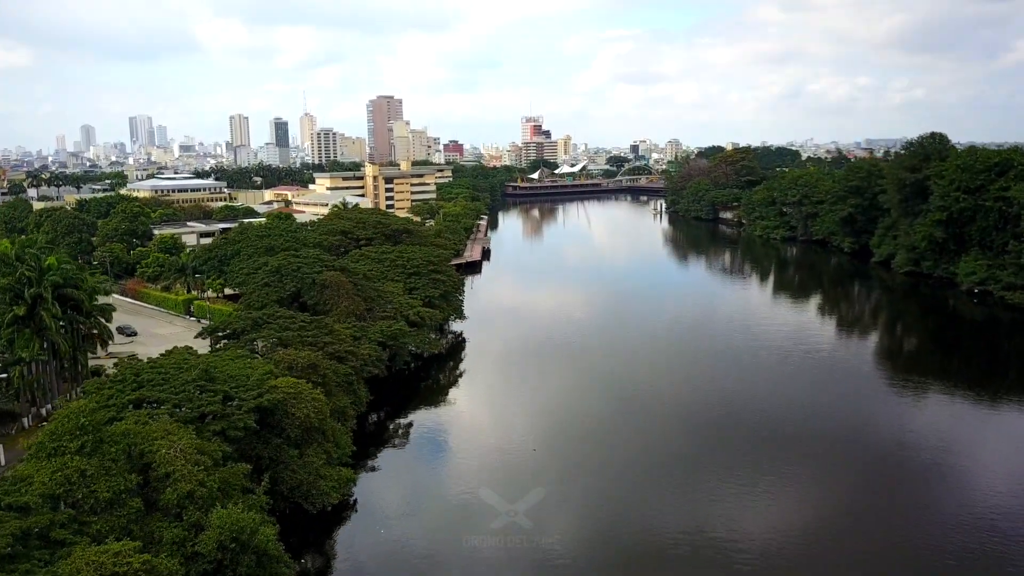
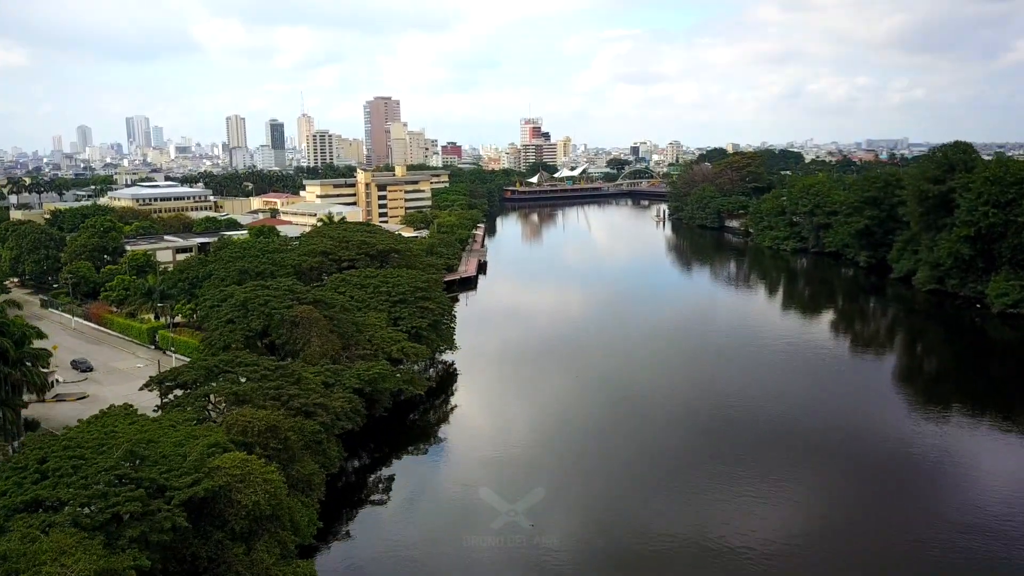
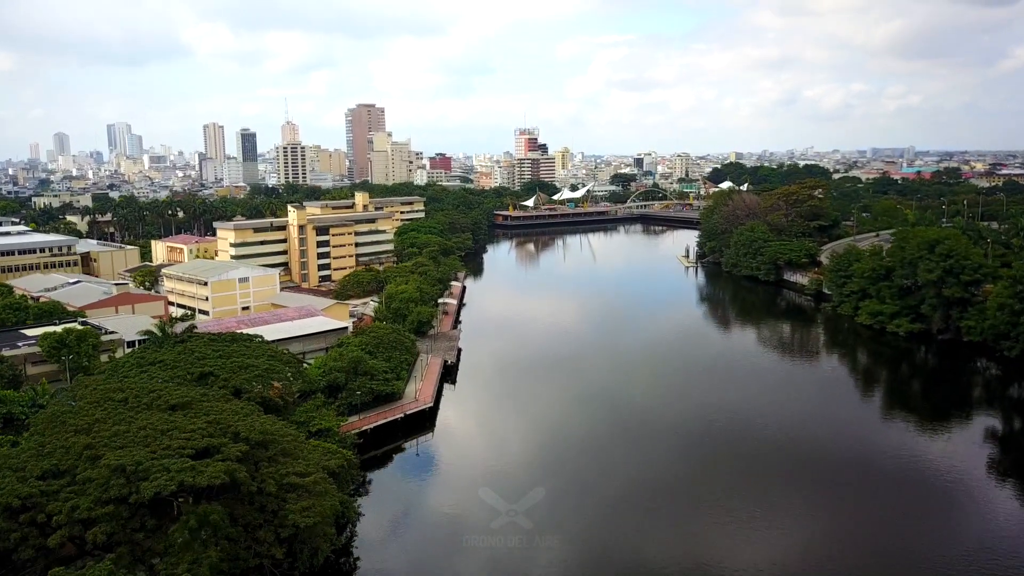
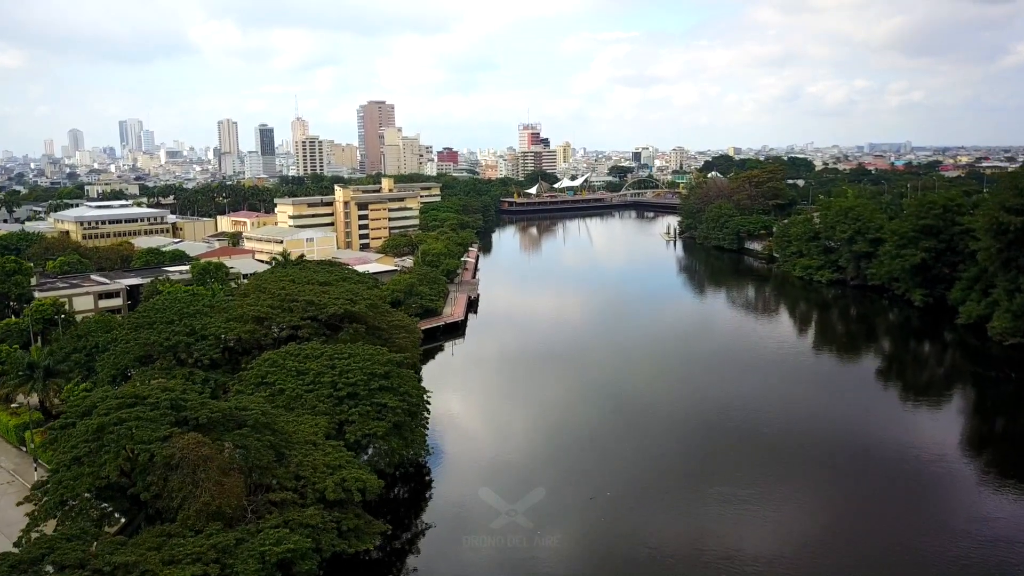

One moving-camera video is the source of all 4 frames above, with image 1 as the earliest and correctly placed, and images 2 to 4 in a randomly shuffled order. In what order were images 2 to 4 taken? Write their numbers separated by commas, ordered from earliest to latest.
2, 4, 3
